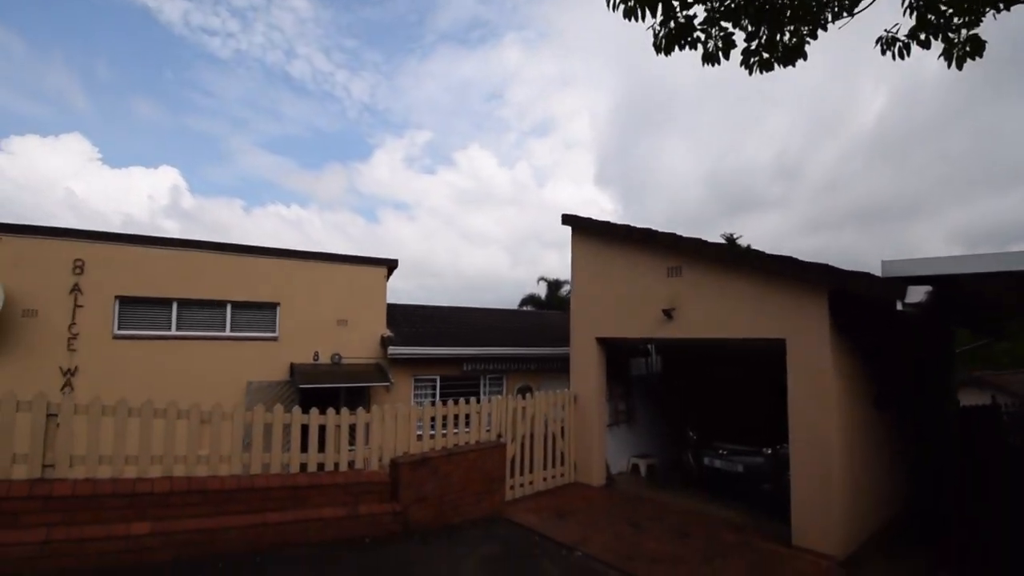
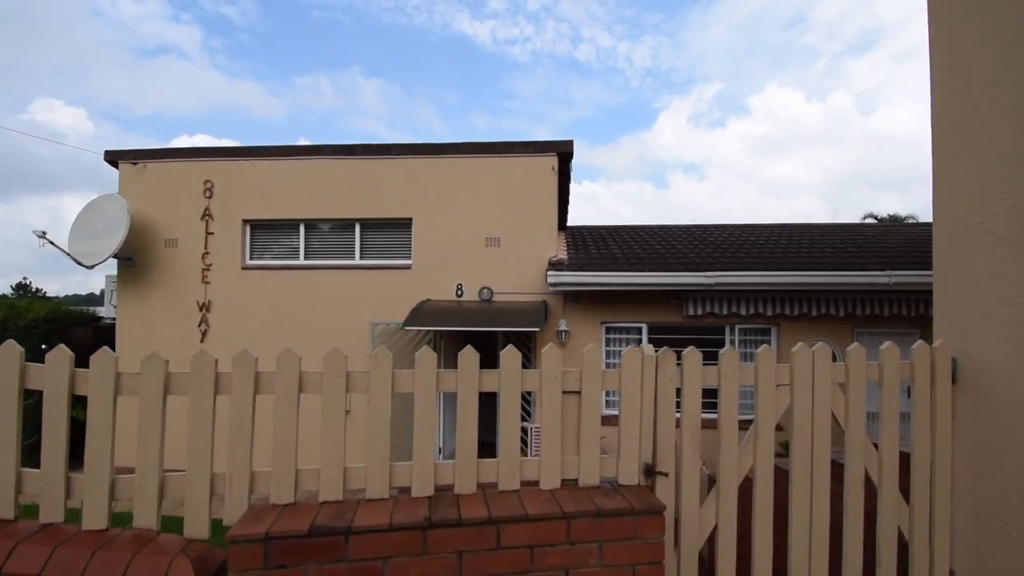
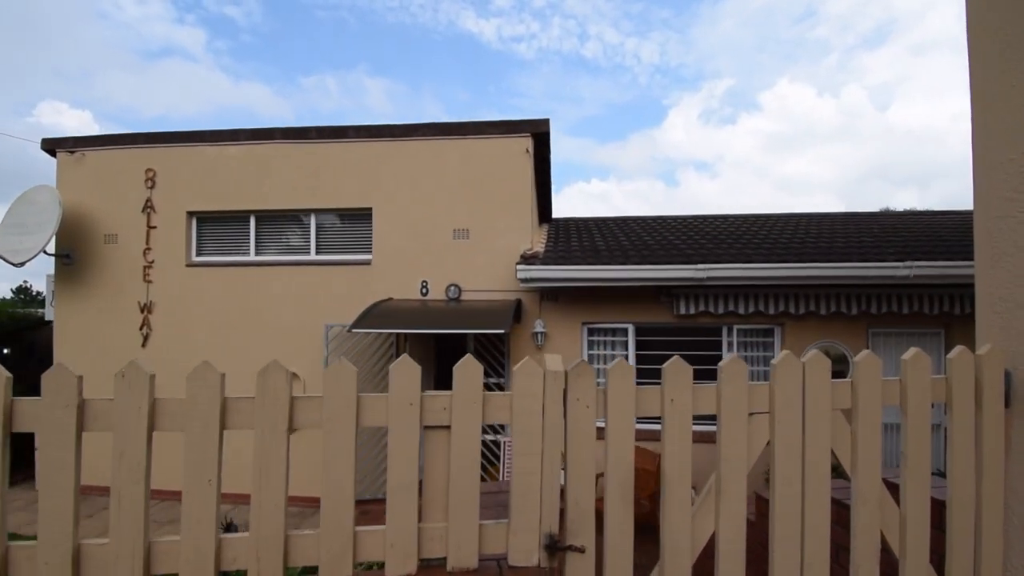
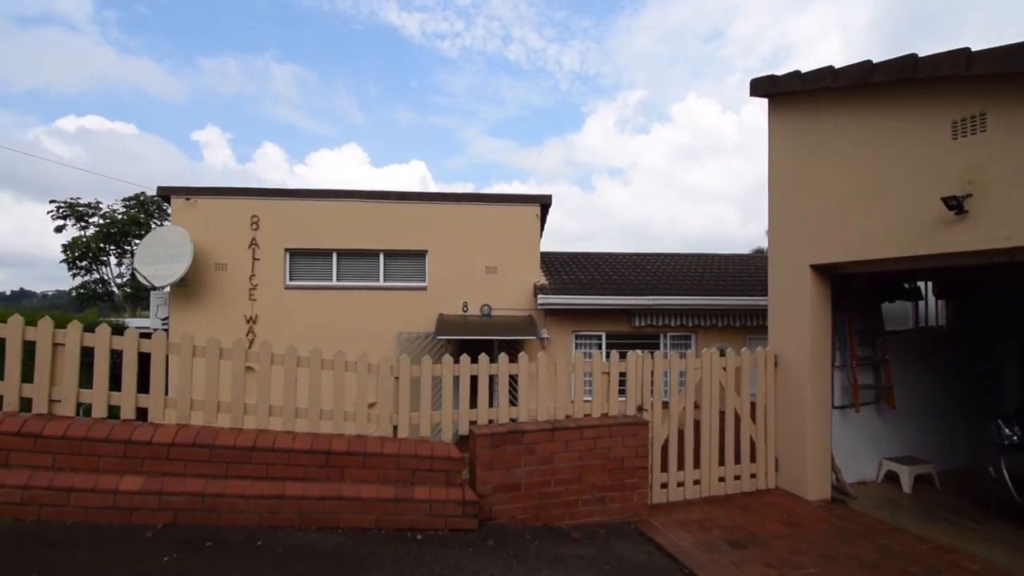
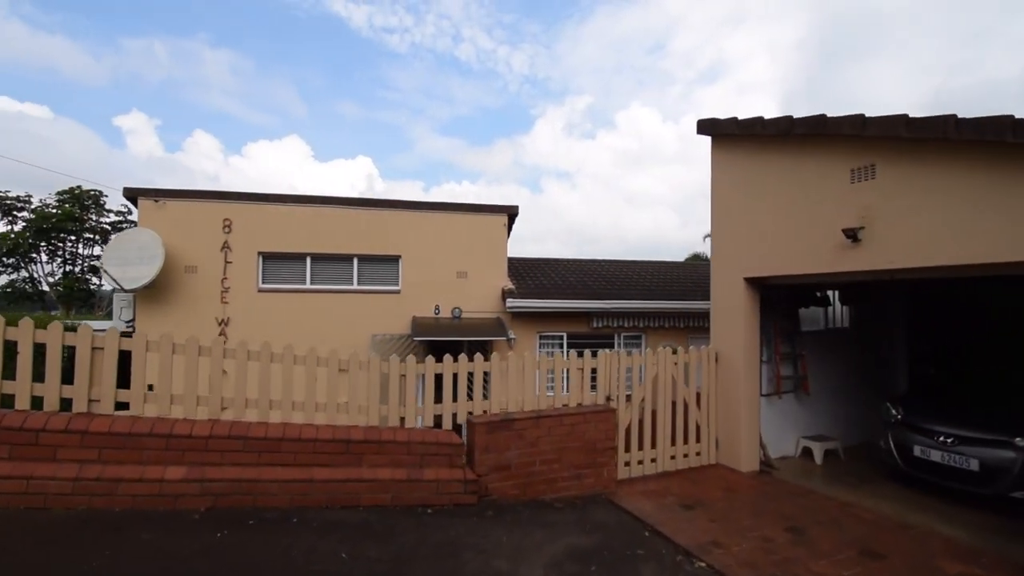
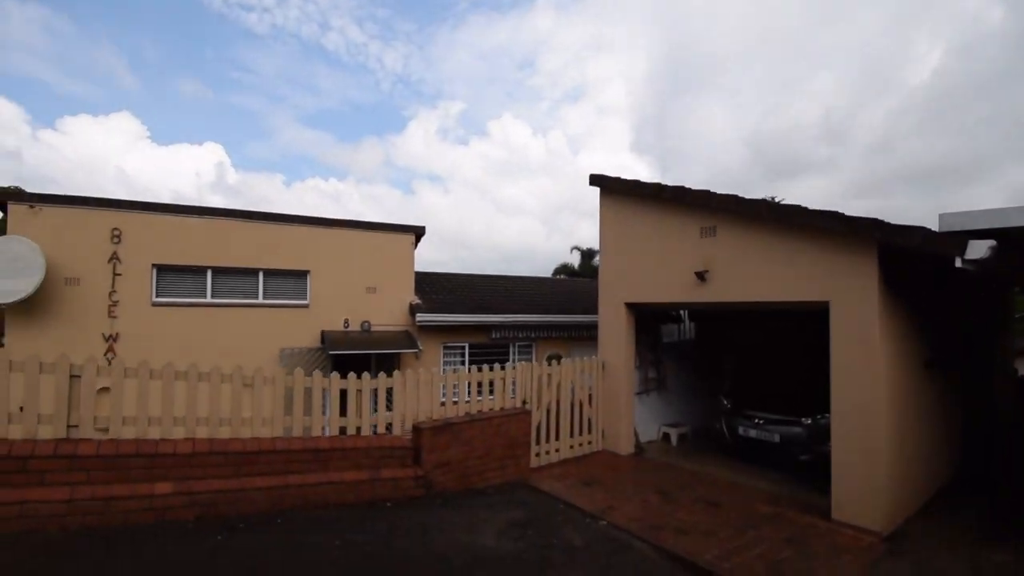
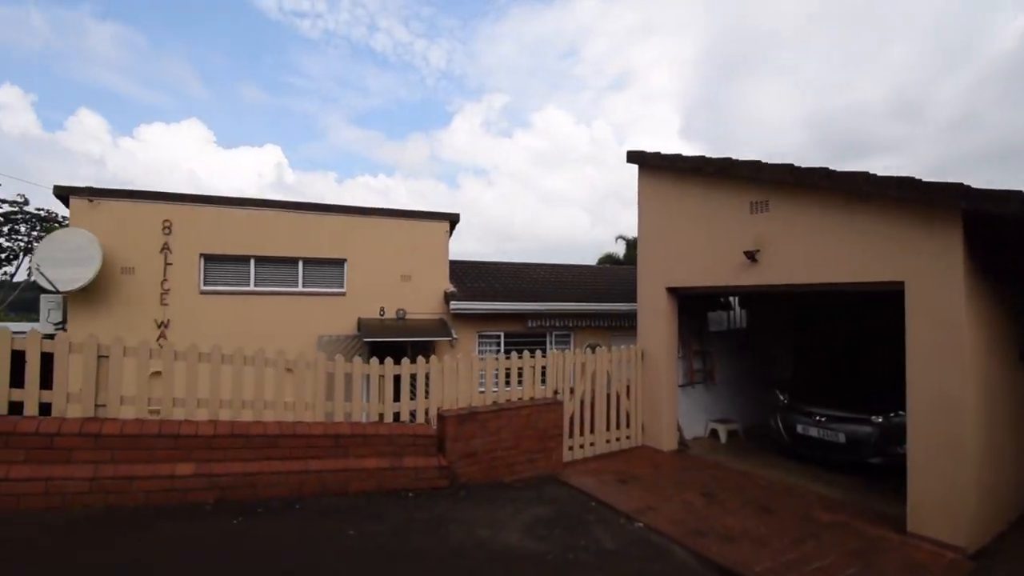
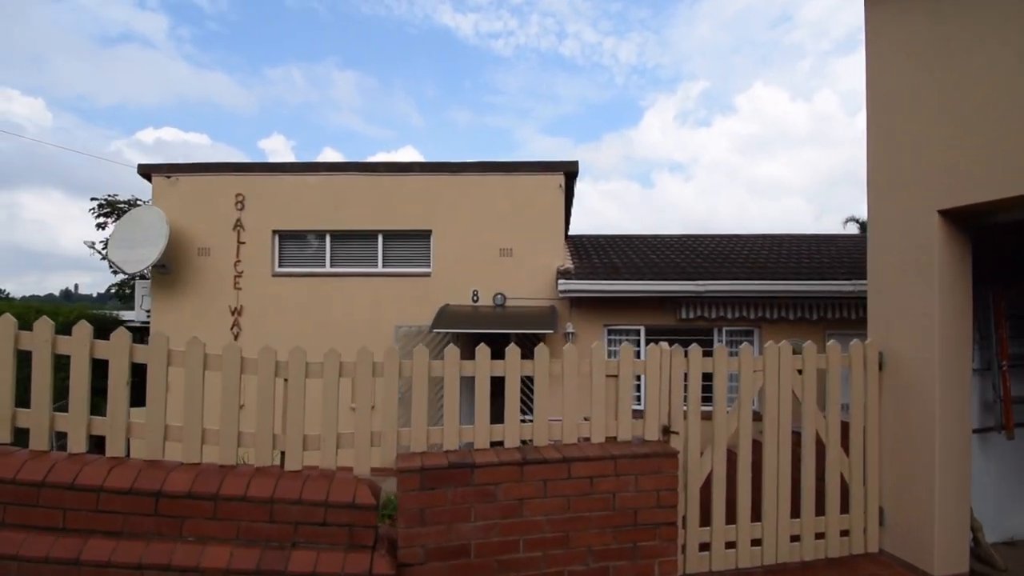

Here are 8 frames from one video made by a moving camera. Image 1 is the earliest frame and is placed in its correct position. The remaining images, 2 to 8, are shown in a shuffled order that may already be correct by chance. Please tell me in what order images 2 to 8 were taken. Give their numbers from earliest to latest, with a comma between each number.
6, 7, 5, 4, 8, 2, 3
